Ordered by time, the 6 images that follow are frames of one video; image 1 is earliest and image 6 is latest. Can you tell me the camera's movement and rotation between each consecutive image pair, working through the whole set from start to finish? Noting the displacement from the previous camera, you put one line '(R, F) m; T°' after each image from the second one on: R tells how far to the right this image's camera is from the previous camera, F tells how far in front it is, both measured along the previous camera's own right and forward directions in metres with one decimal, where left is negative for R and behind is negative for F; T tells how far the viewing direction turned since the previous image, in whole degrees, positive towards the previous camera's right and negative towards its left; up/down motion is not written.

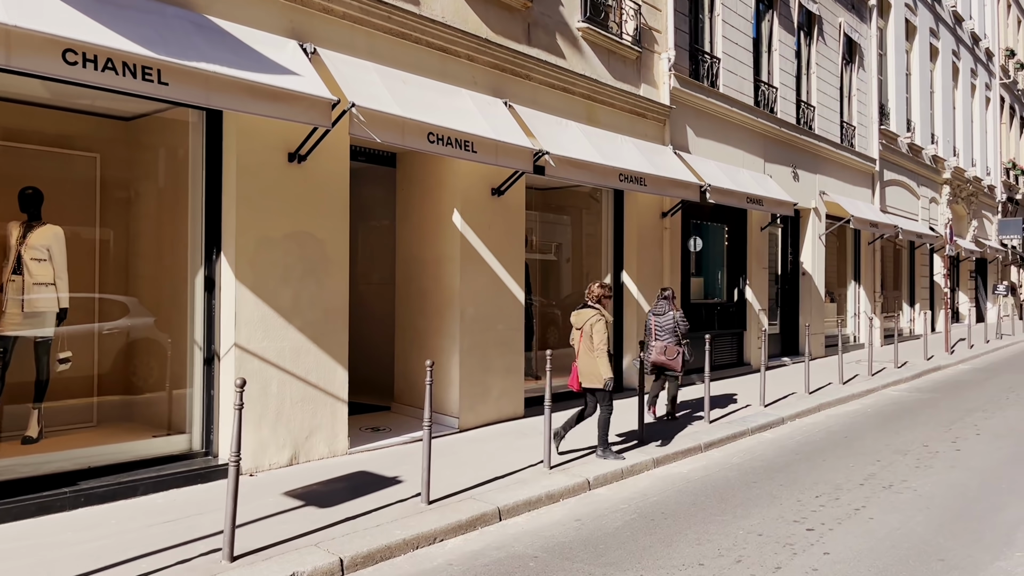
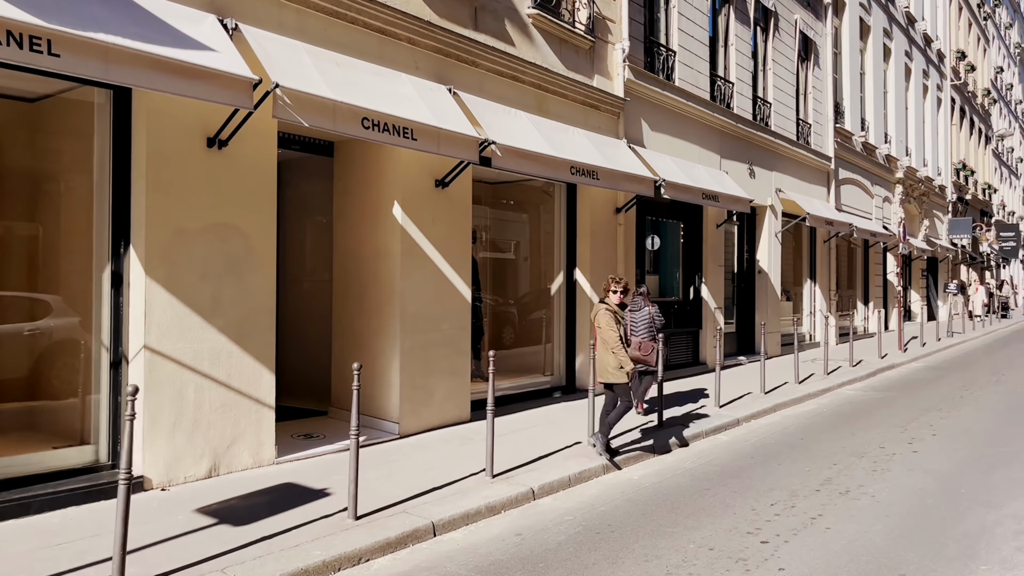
(+0.2, +0.4) m; +3°
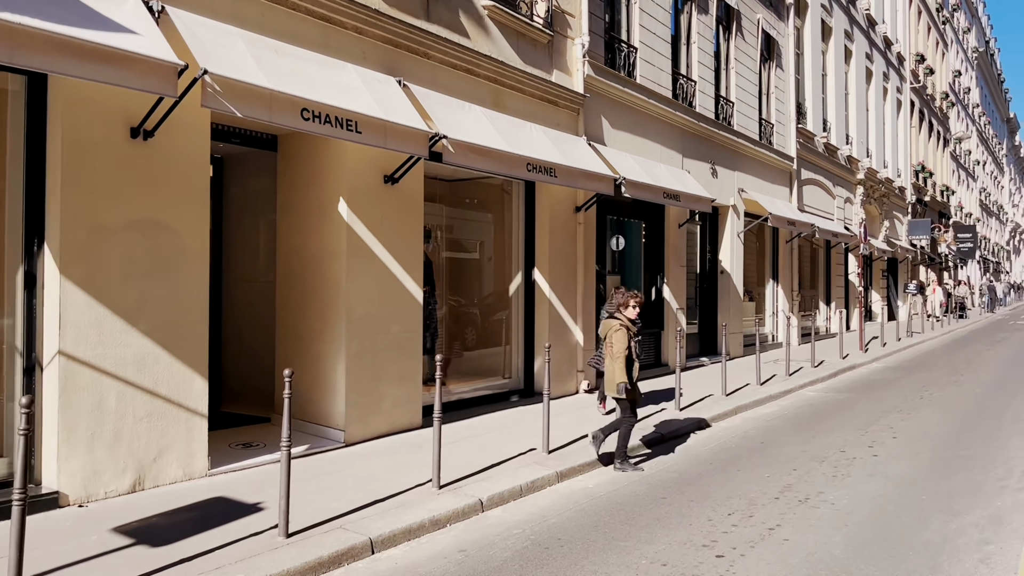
(+0.2, +0.3) m; +2°
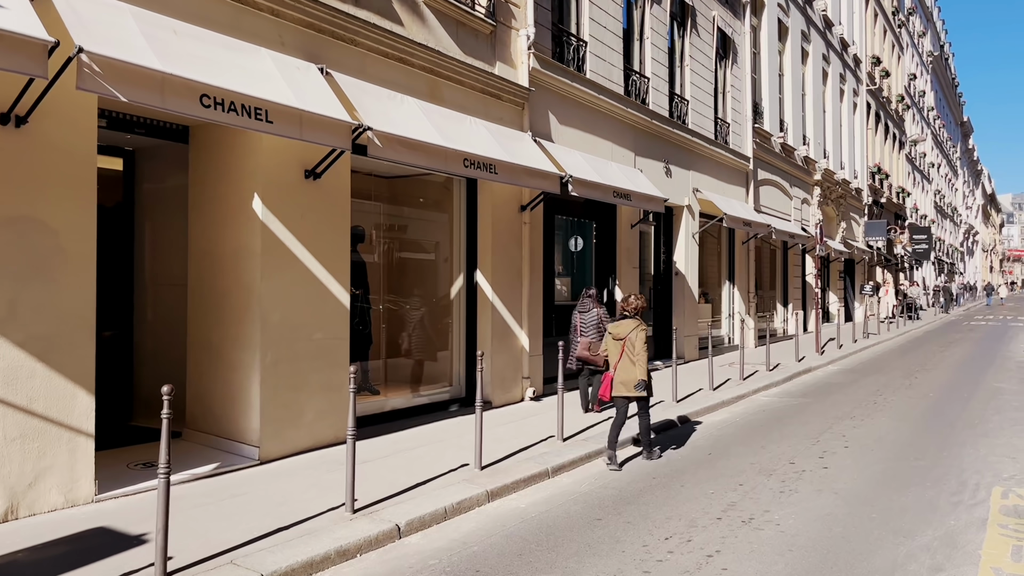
(+0.3, +0.5) m; +3°
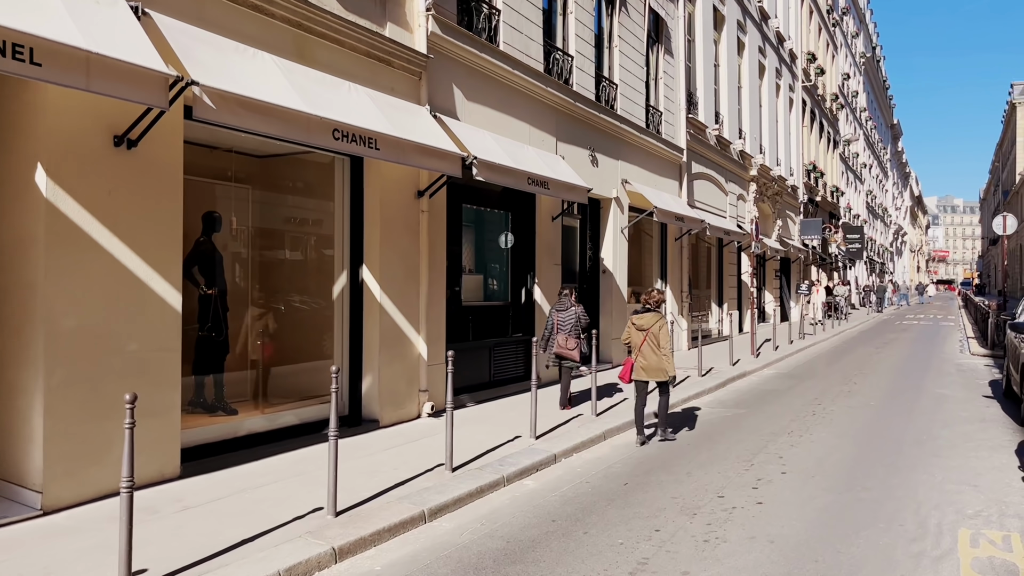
(+0.5, +1.3) m; +4°
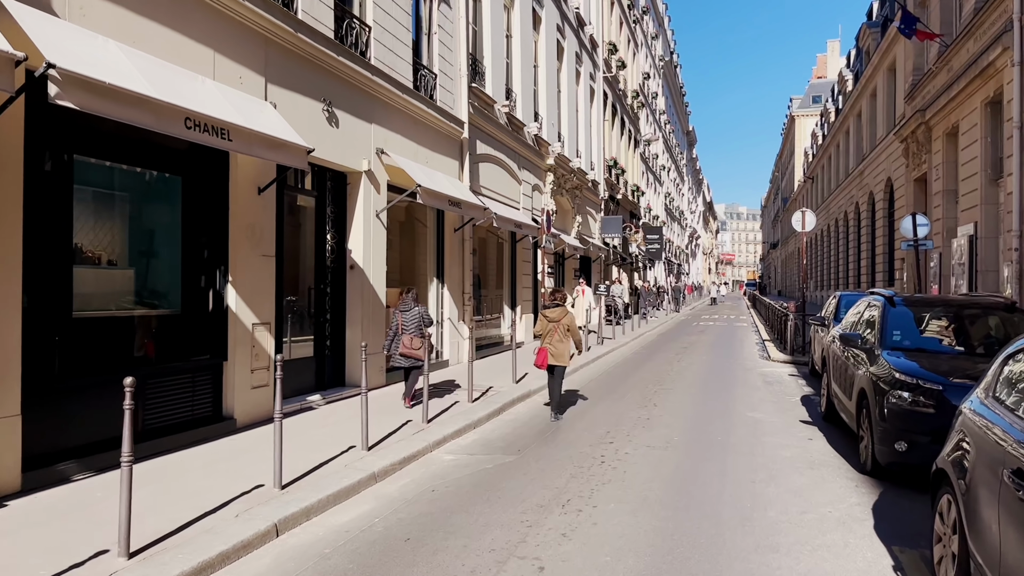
(+1.3, +2.9) m; +14°
